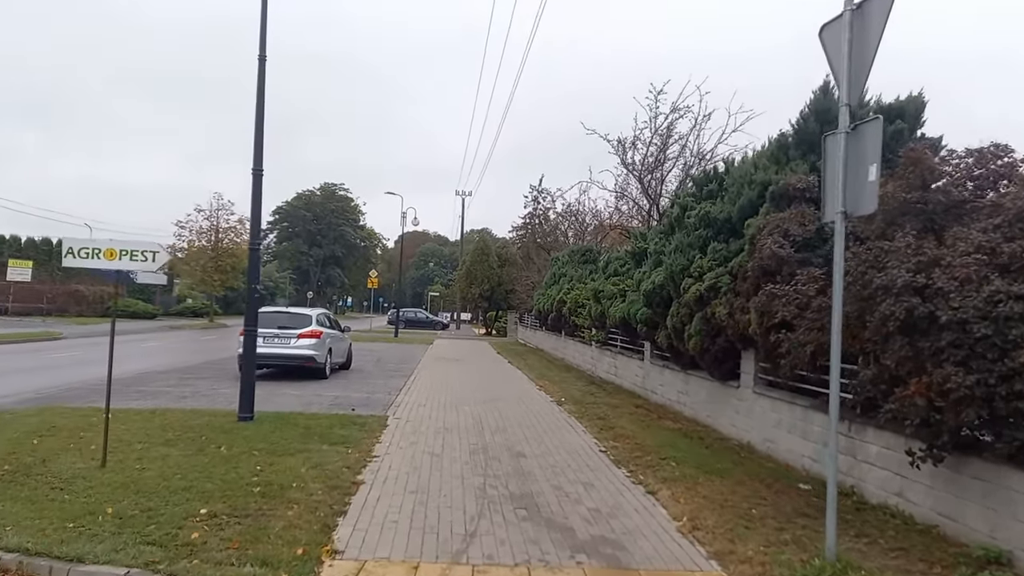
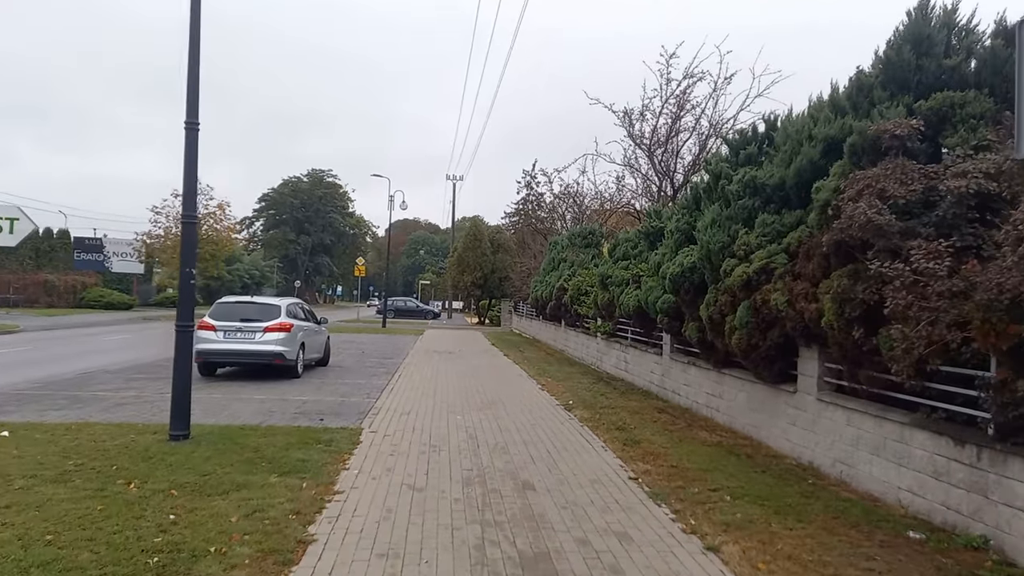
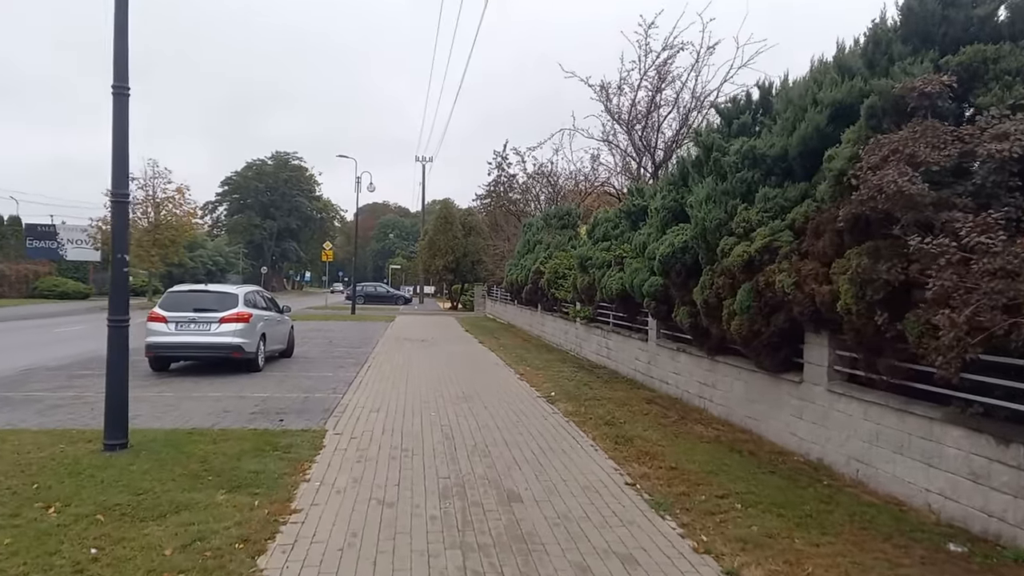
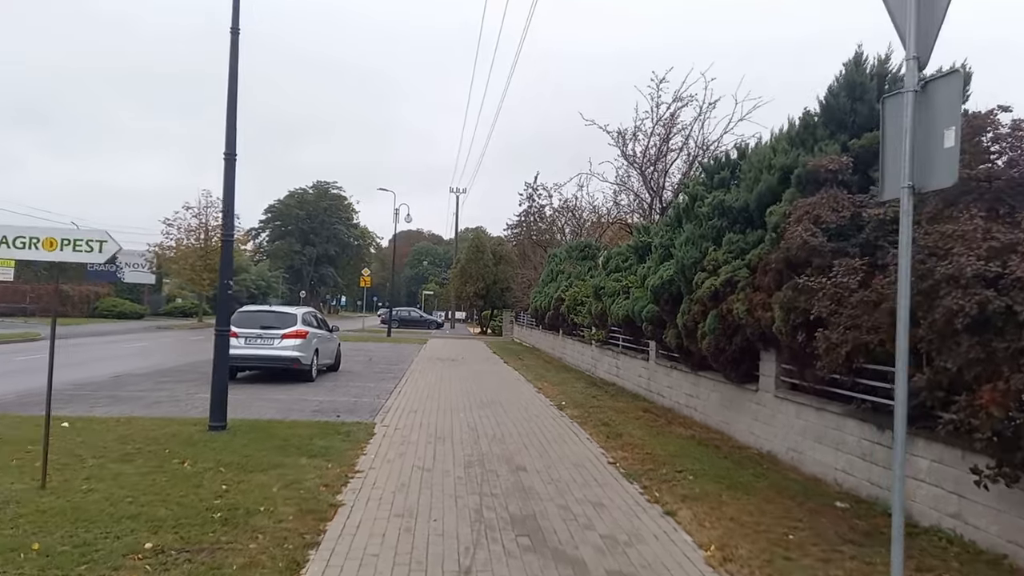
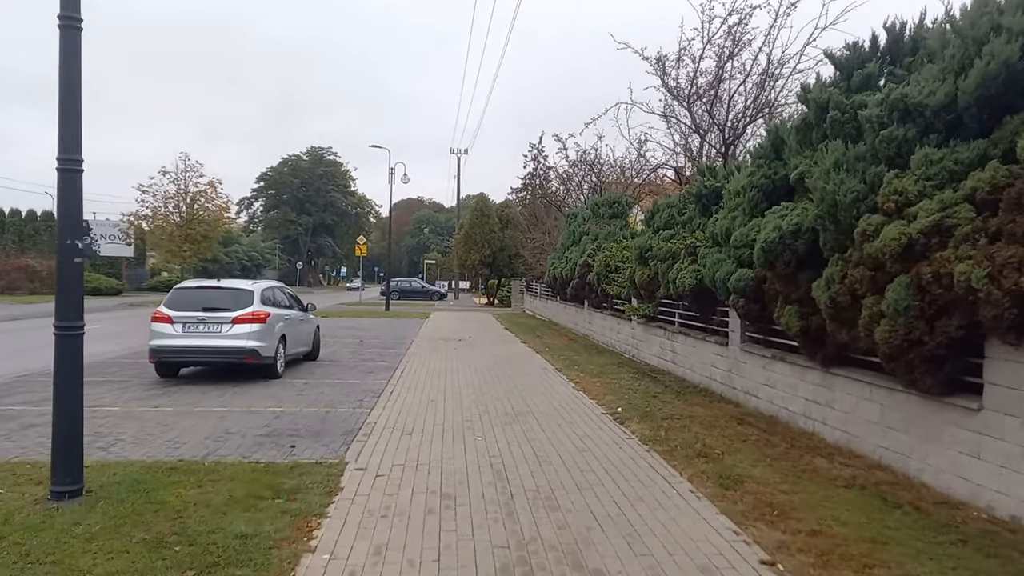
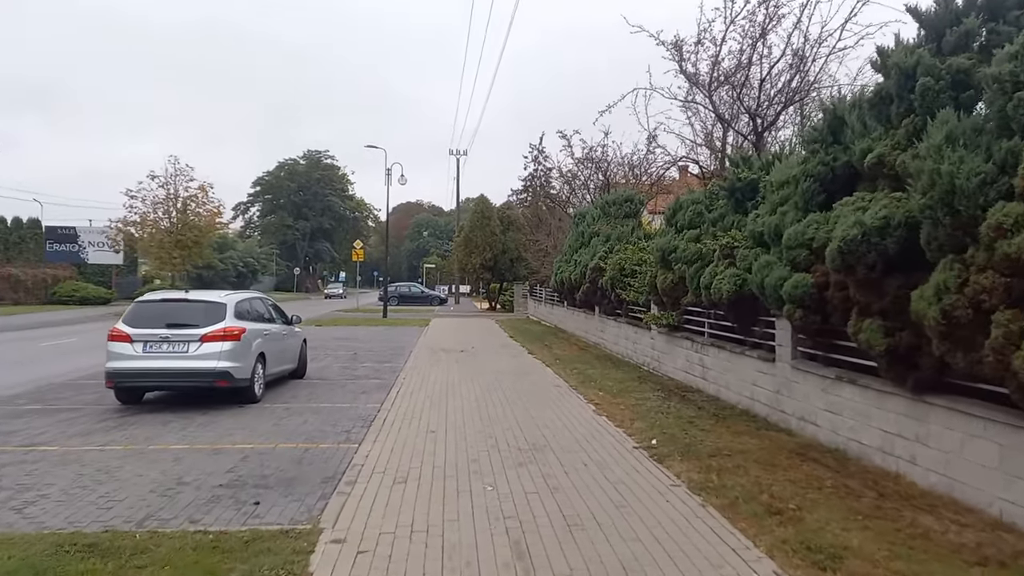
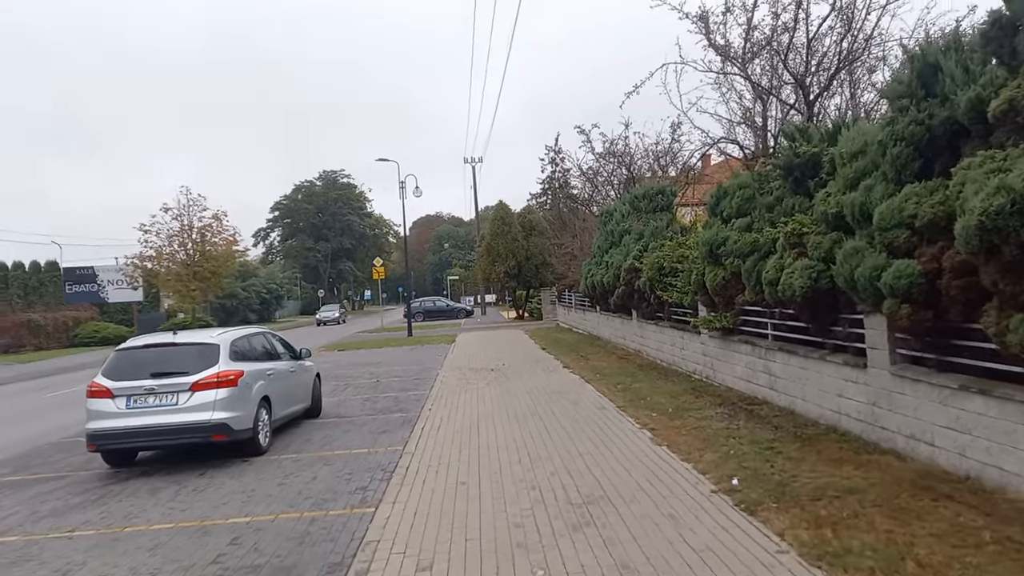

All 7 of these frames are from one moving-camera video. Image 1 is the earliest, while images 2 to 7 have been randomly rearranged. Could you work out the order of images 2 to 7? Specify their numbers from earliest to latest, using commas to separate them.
4, 2, 3, 5, 6, 7
